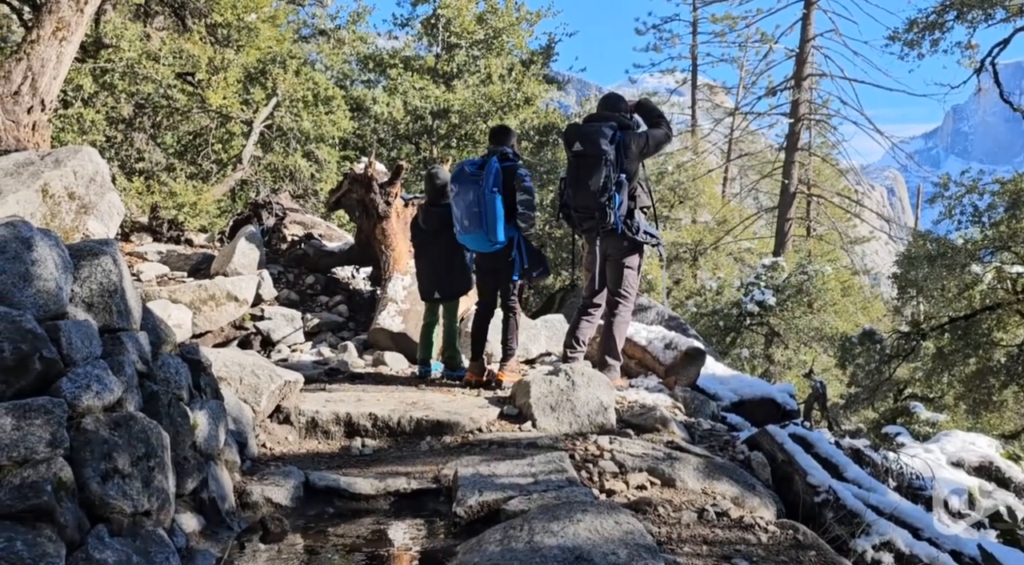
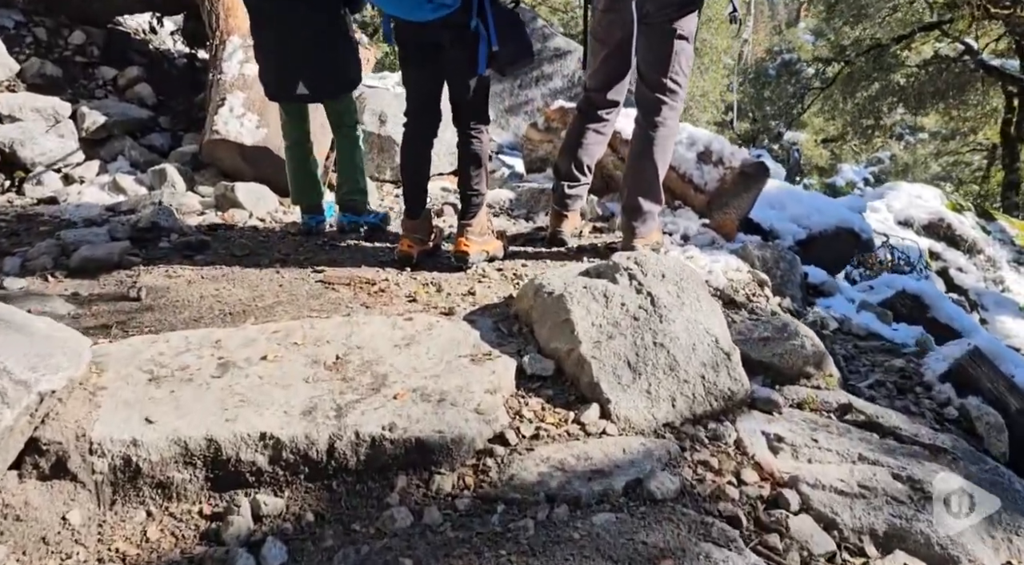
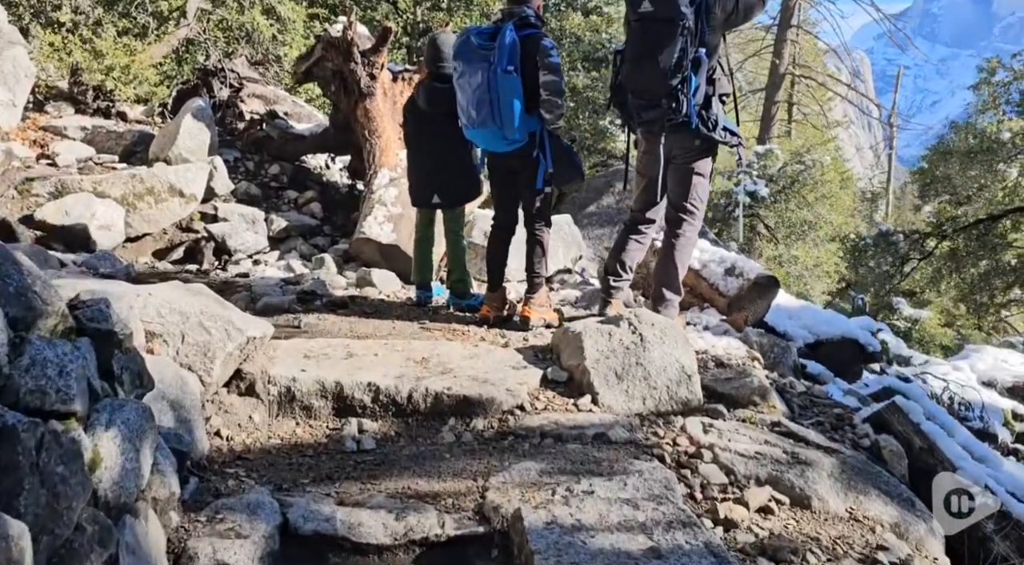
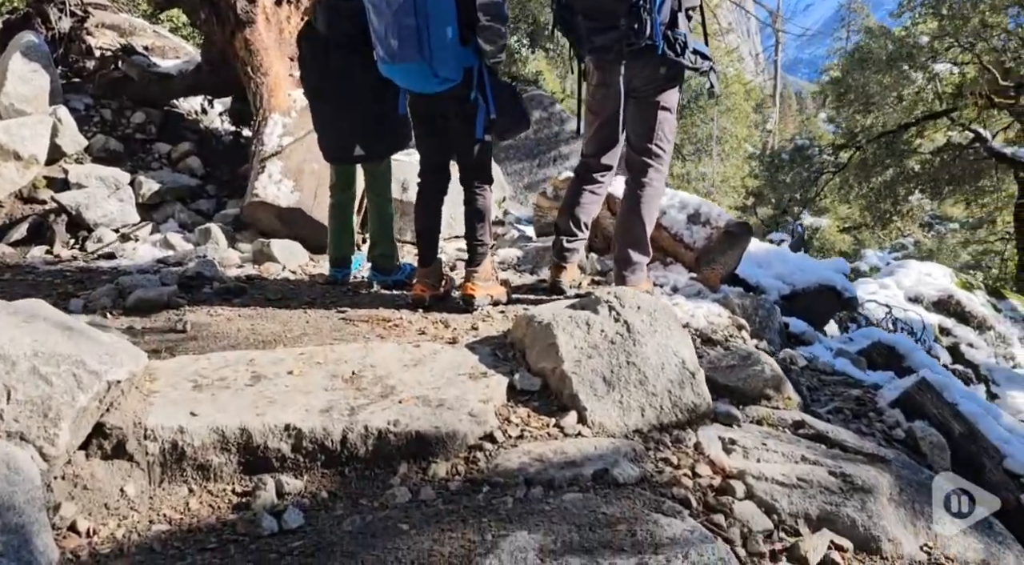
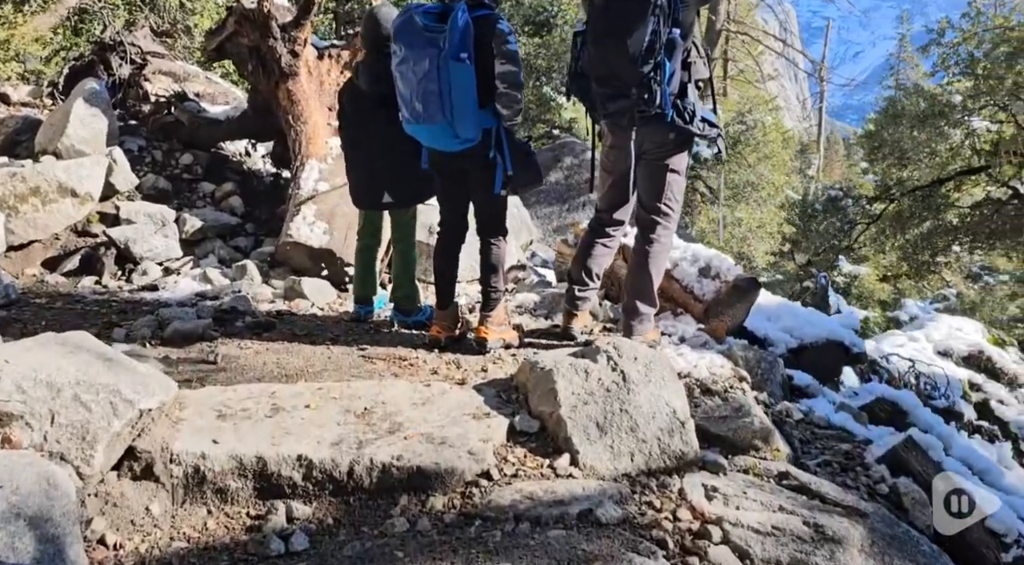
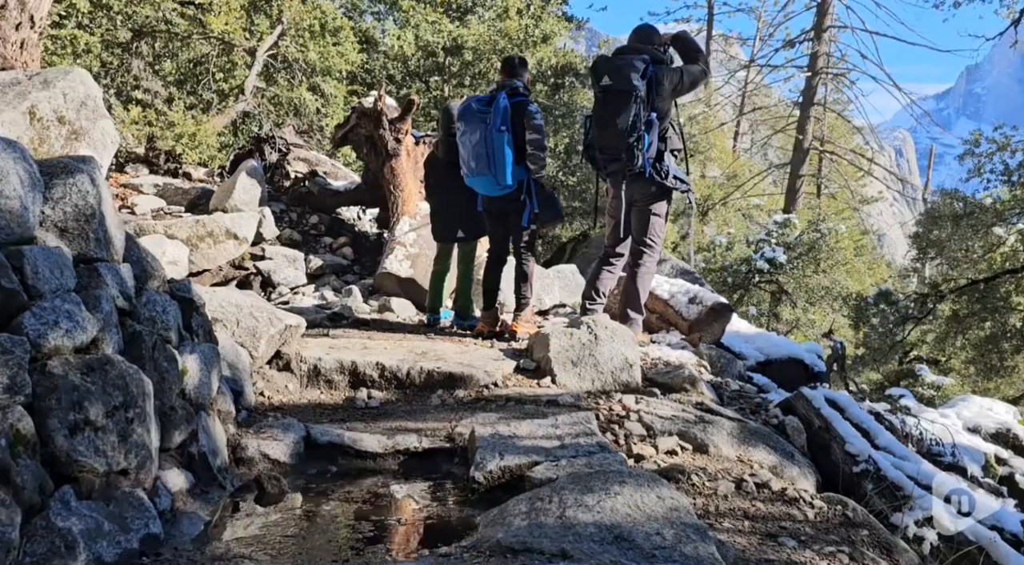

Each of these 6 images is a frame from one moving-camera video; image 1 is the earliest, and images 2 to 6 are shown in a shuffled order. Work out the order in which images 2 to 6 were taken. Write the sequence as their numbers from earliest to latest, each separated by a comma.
6, 3, 5, 4, 2
